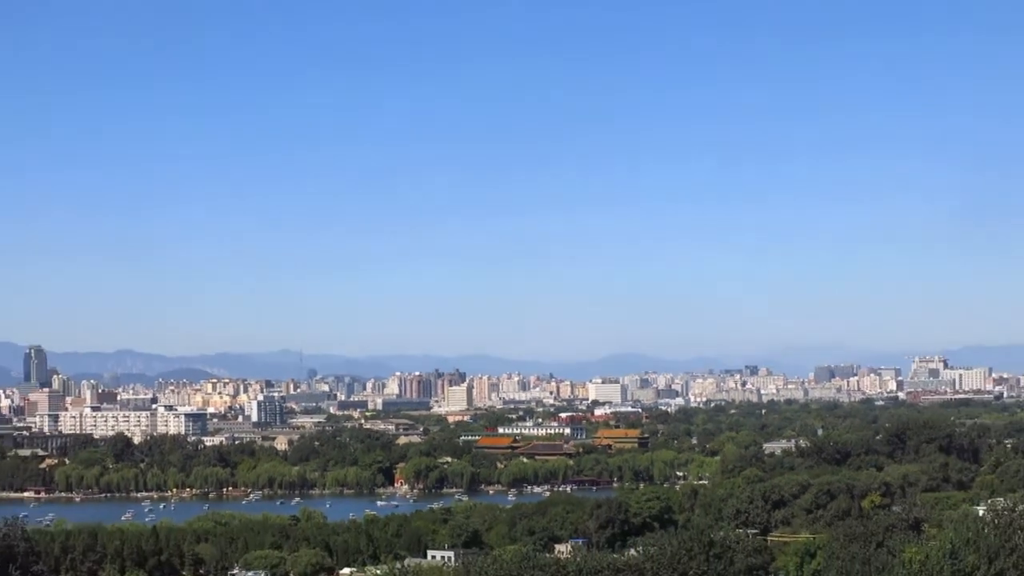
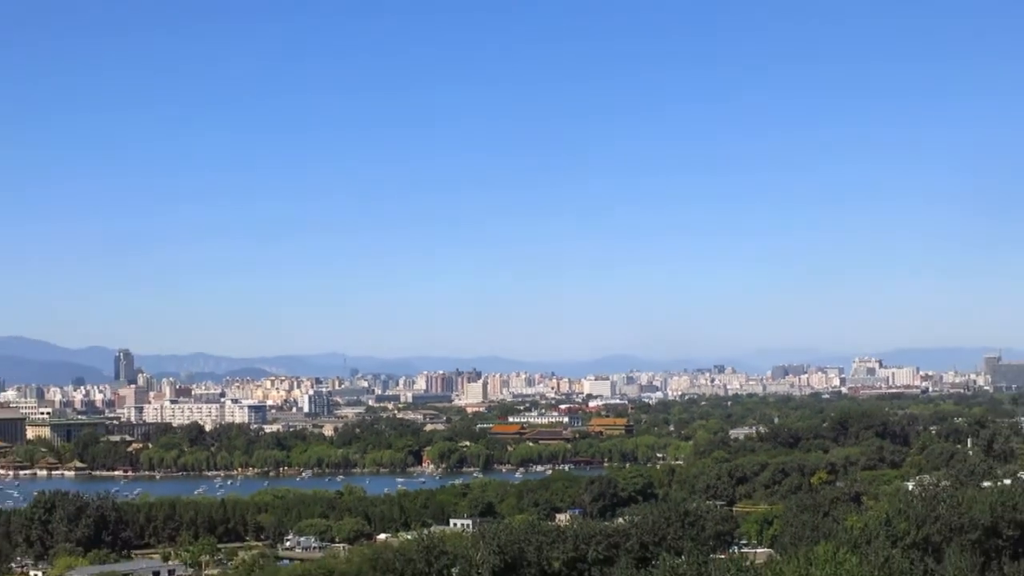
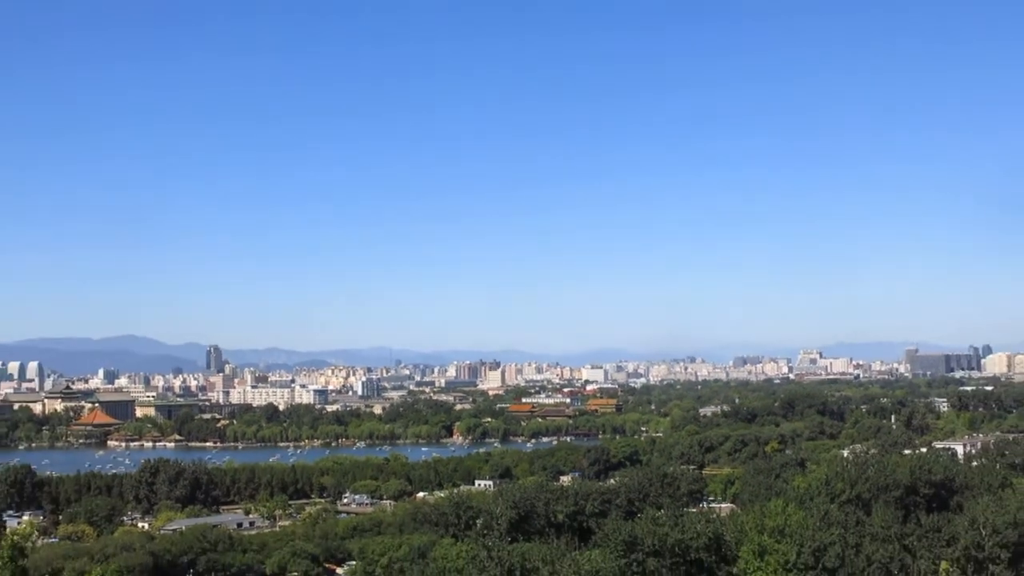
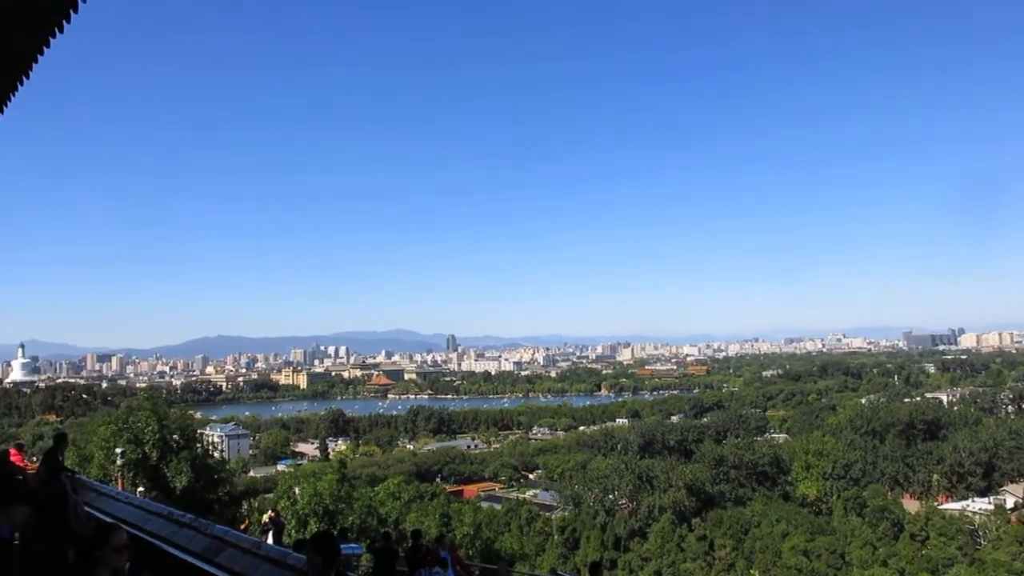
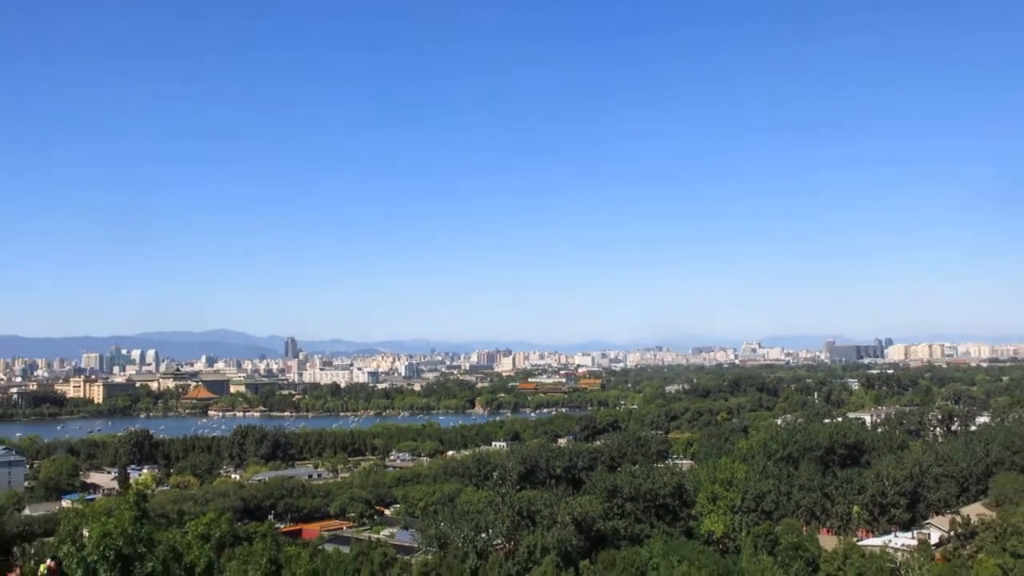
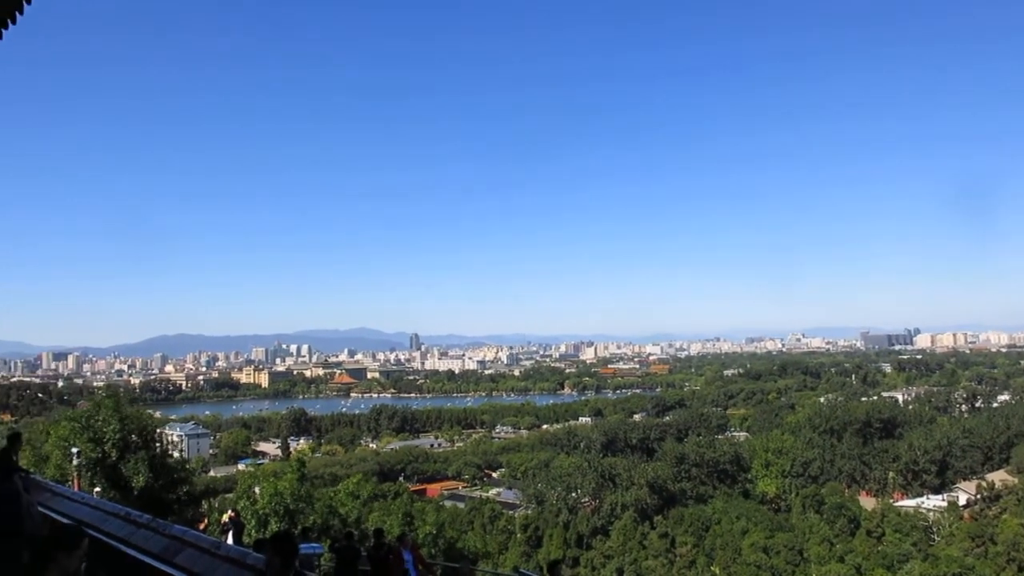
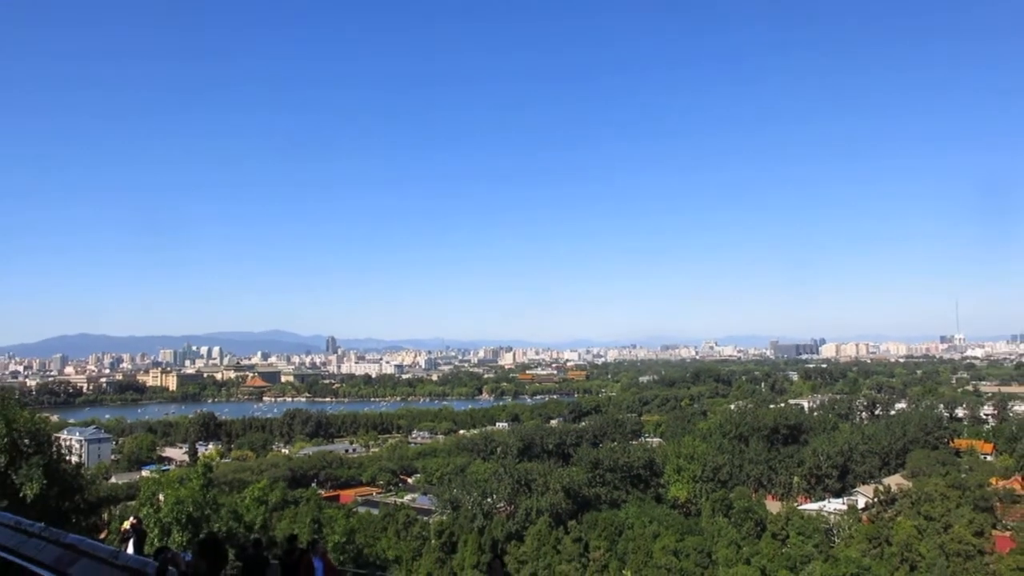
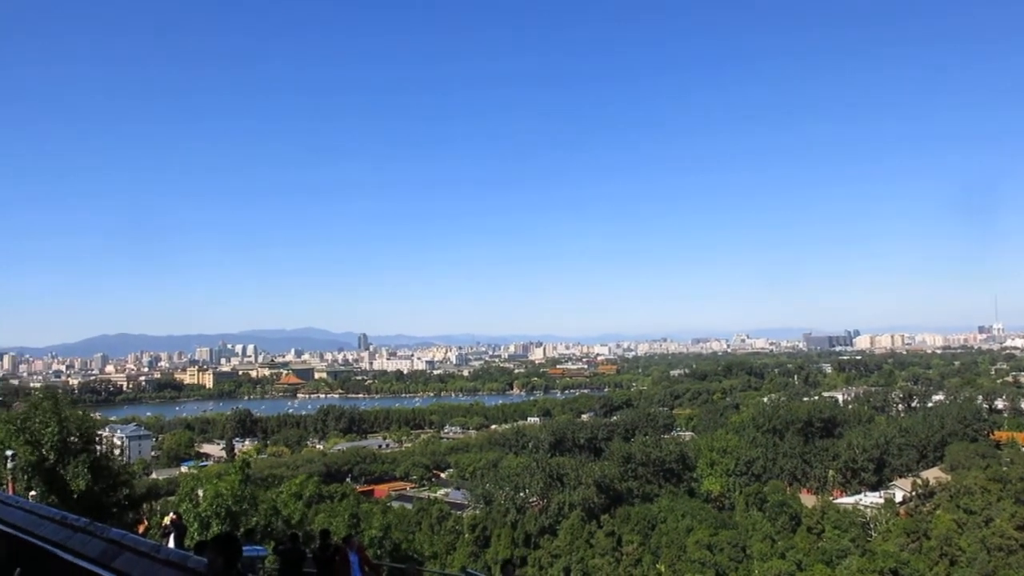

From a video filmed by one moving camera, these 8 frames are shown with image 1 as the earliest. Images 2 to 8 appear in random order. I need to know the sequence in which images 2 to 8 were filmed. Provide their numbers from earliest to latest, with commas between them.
2, 3, 5, 7, 8, 6, 4
